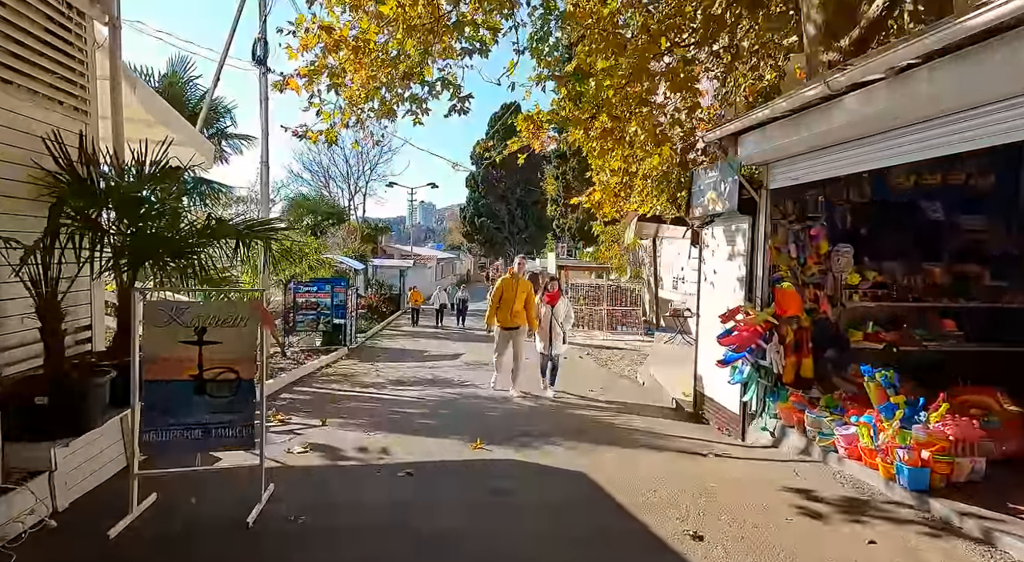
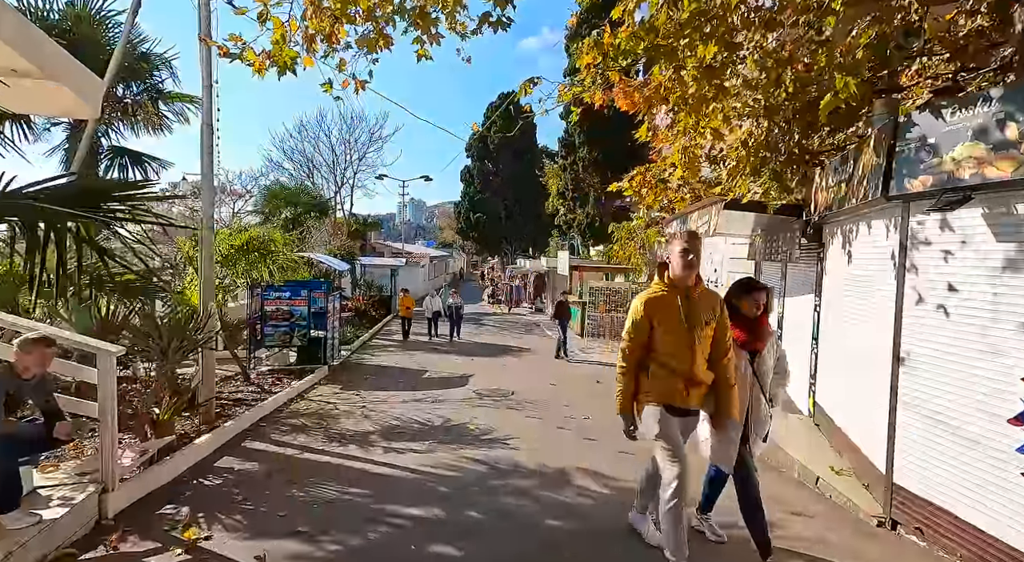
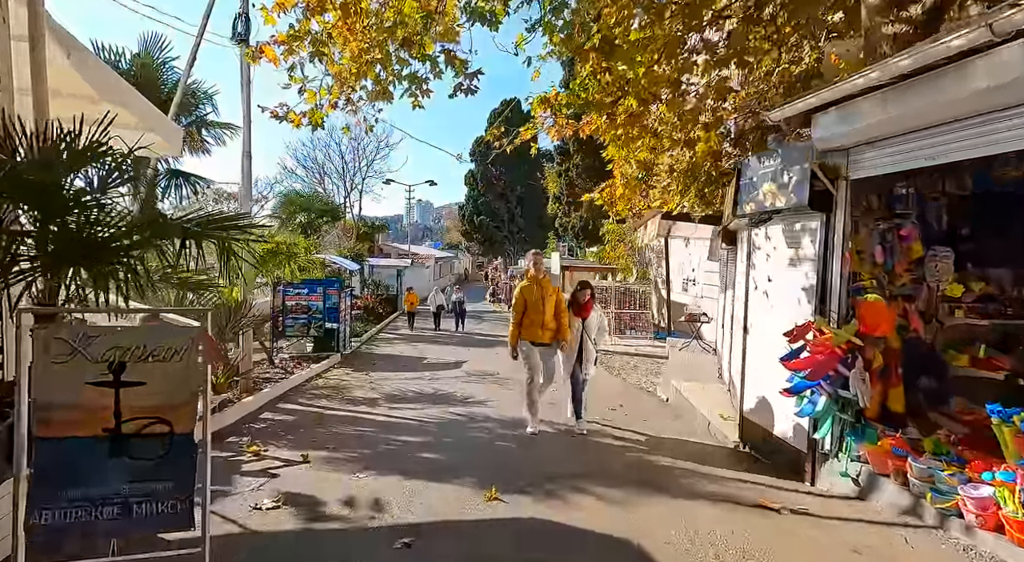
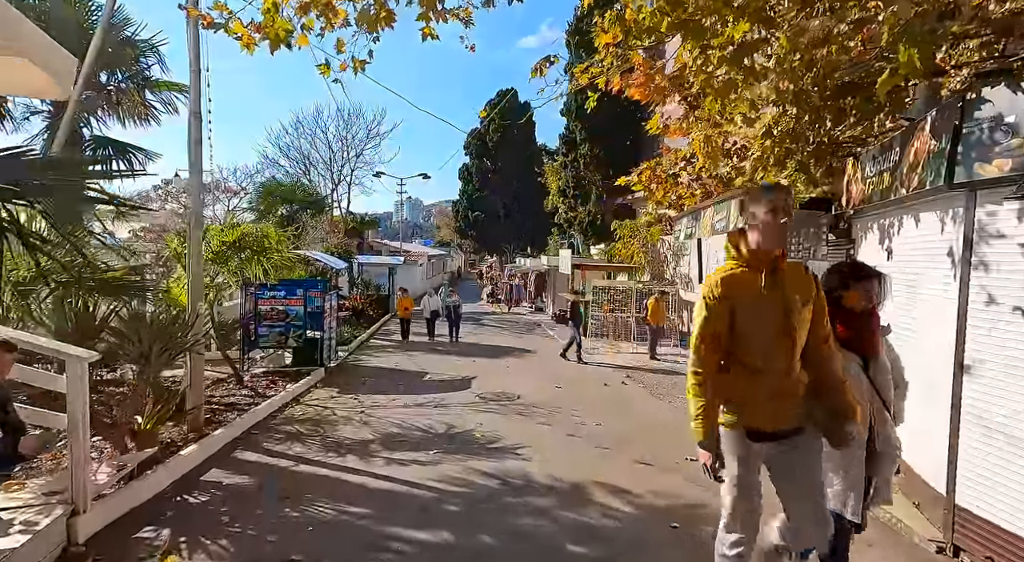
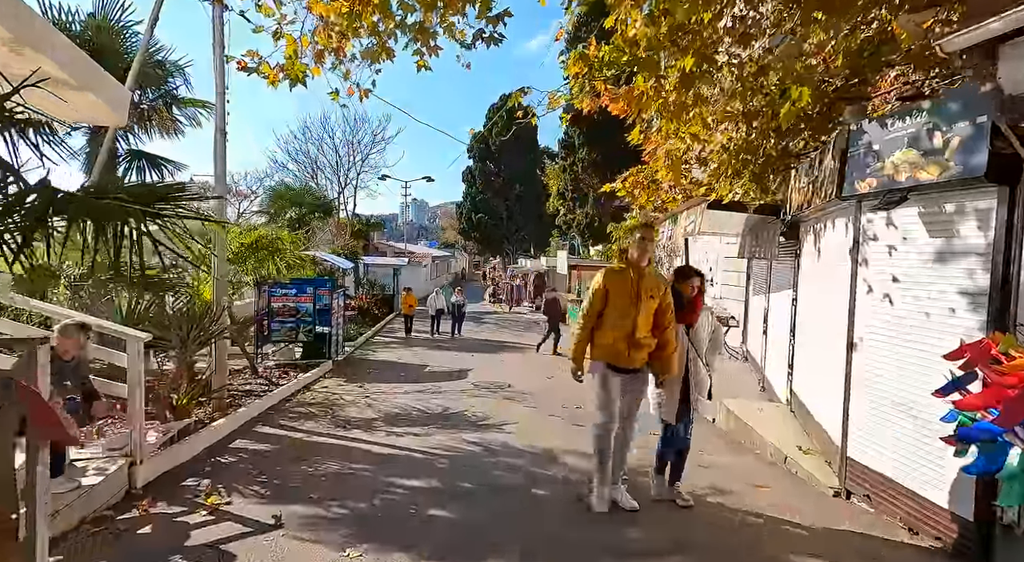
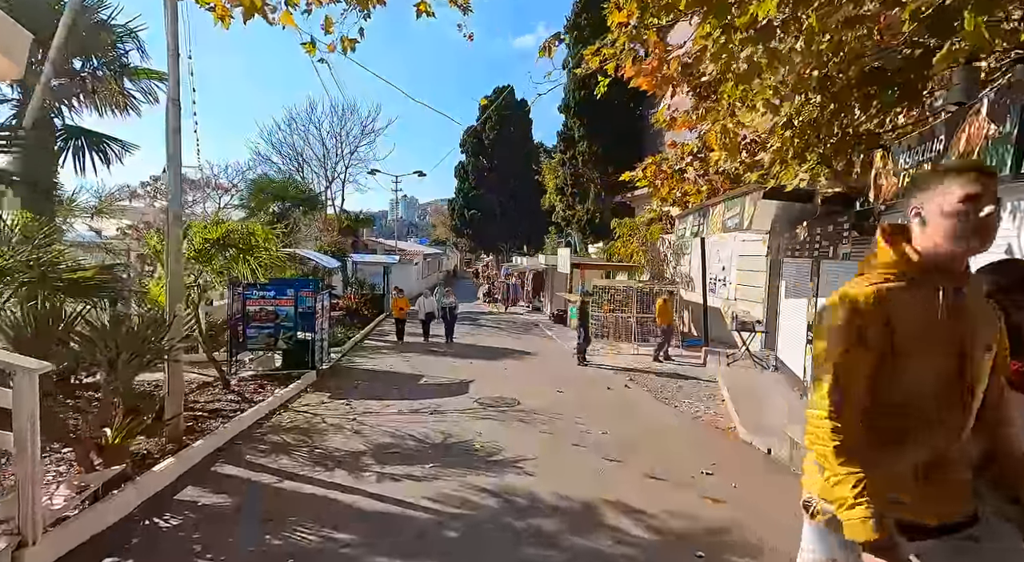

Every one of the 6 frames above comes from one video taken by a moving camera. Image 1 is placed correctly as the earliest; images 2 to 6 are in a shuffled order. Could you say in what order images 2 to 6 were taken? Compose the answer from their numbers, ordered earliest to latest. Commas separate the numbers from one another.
3, 5, 2, 4, 6
